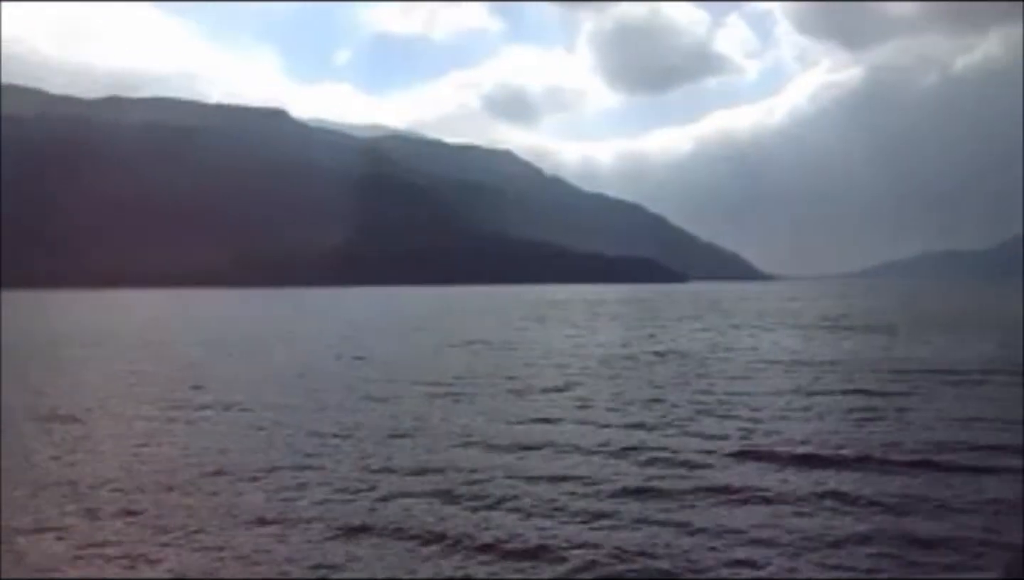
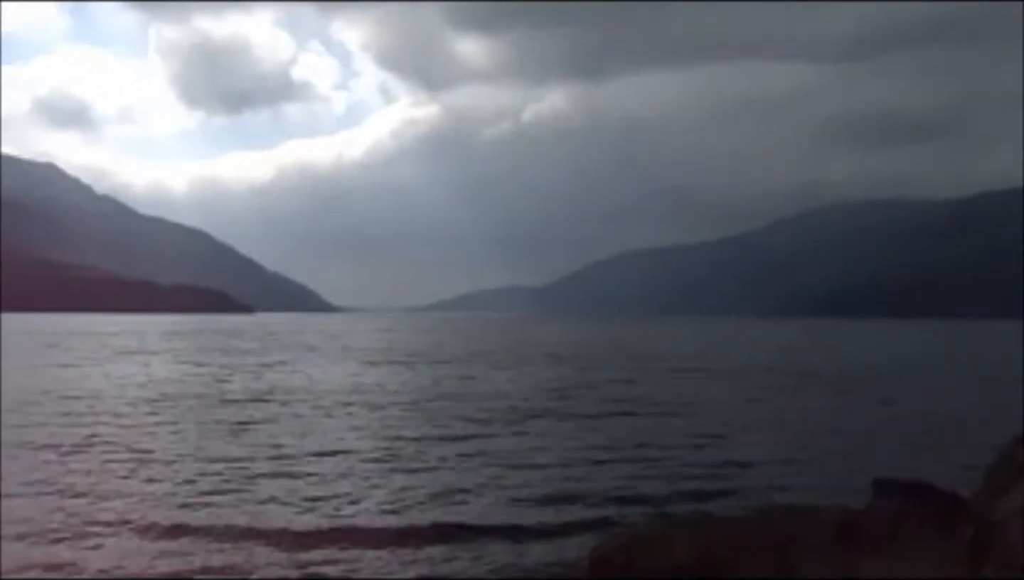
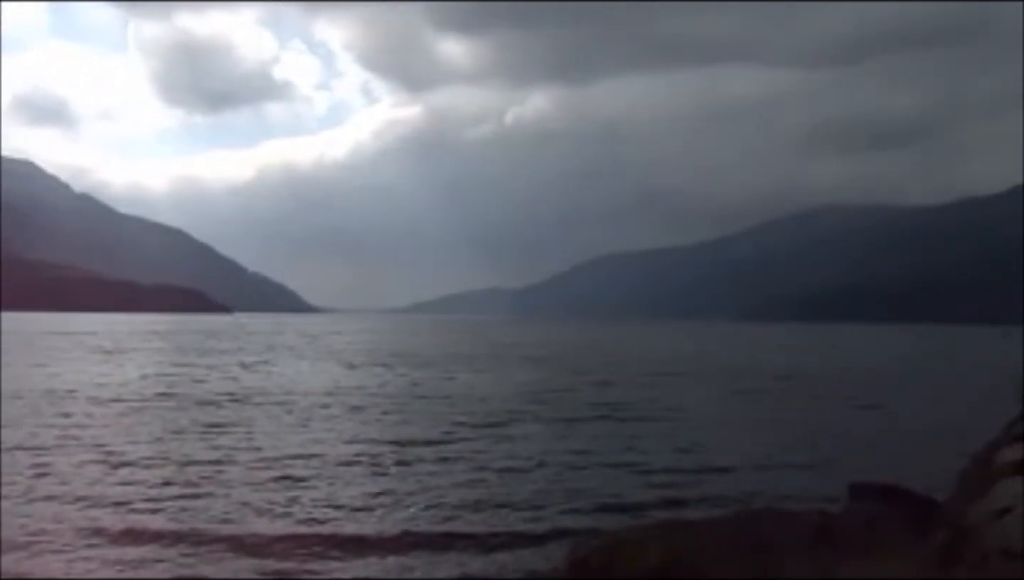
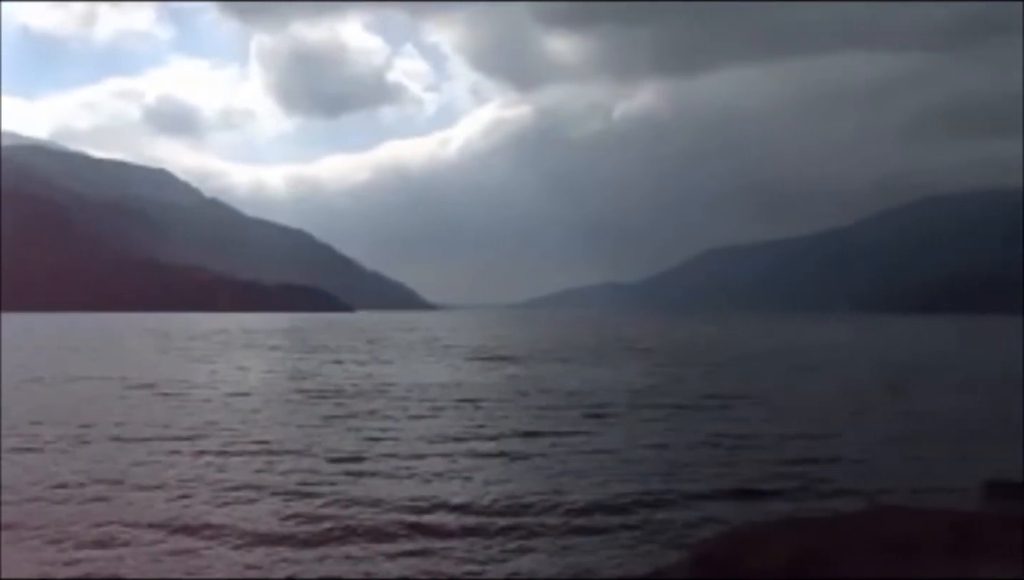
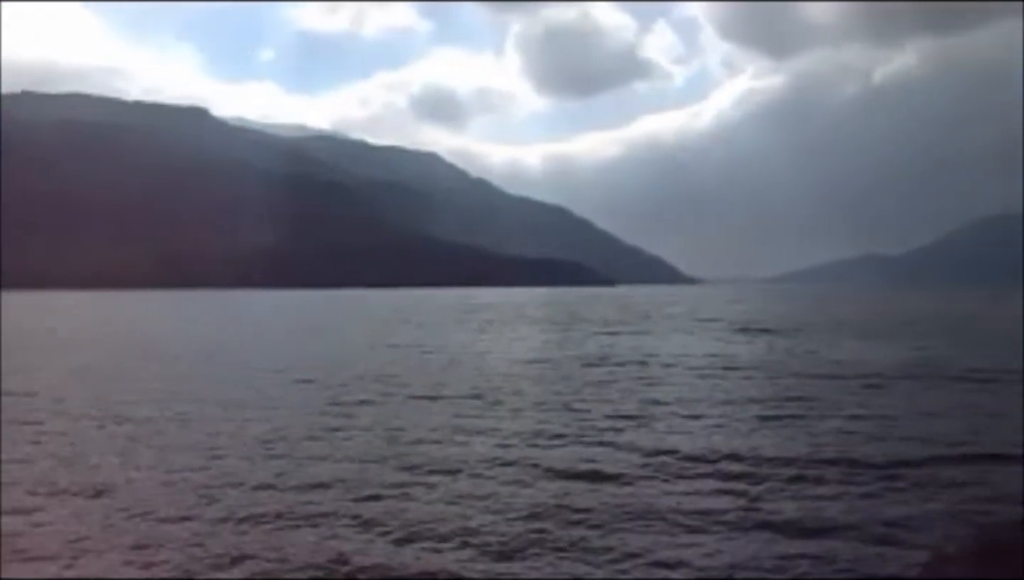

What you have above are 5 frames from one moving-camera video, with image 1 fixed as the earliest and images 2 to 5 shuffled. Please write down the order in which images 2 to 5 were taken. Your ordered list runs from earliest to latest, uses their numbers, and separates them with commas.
5, 4, 2, 3
